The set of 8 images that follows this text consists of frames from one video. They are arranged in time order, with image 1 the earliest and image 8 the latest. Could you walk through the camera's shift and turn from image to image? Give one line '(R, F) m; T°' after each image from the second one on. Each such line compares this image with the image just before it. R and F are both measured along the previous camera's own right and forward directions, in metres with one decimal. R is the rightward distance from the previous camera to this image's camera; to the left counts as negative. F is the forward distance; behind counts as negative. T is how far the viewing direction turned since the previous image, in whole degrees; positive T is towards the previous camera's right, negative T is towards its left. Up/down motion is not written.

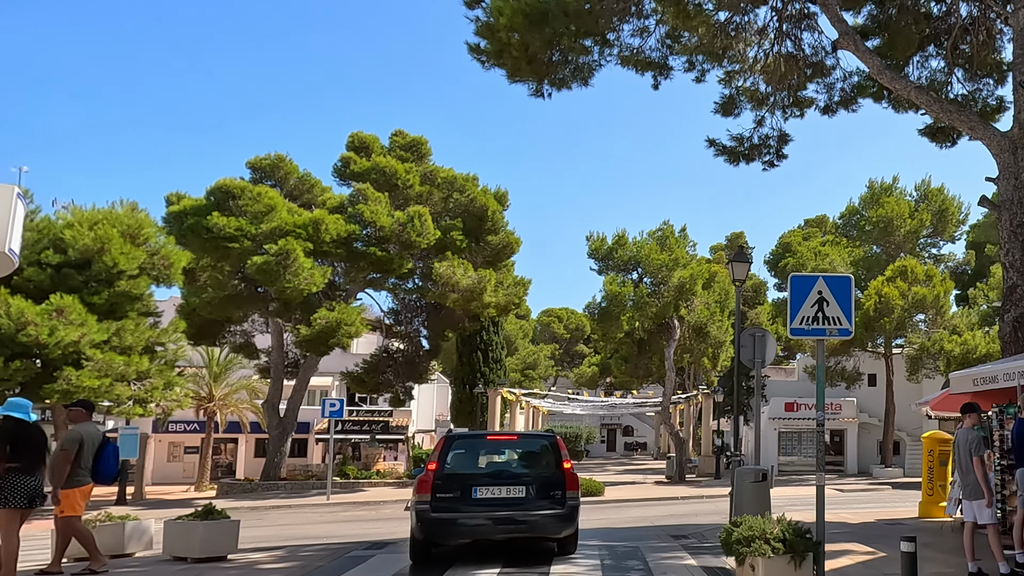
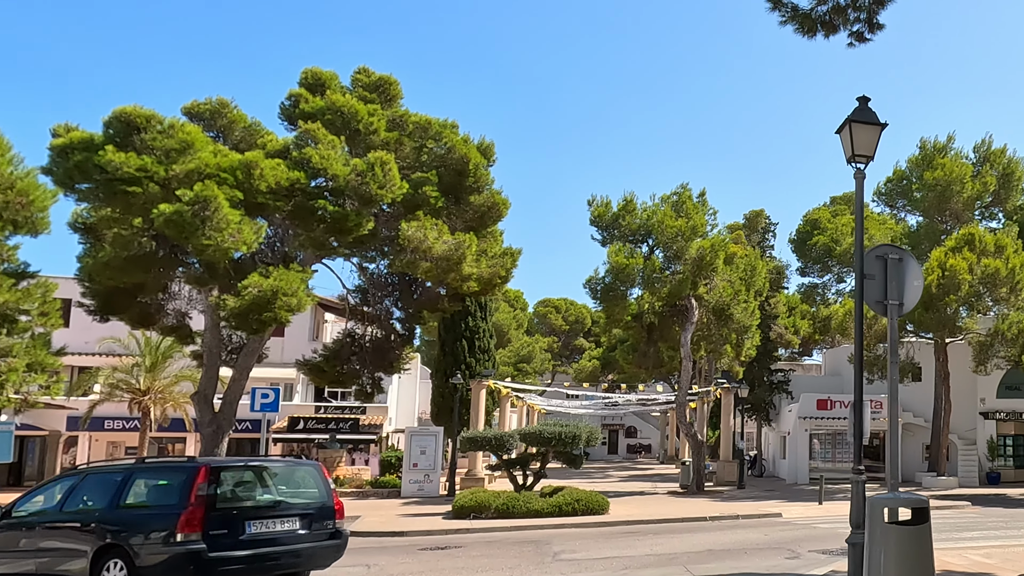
(+0.4, +5.3) m; 0°
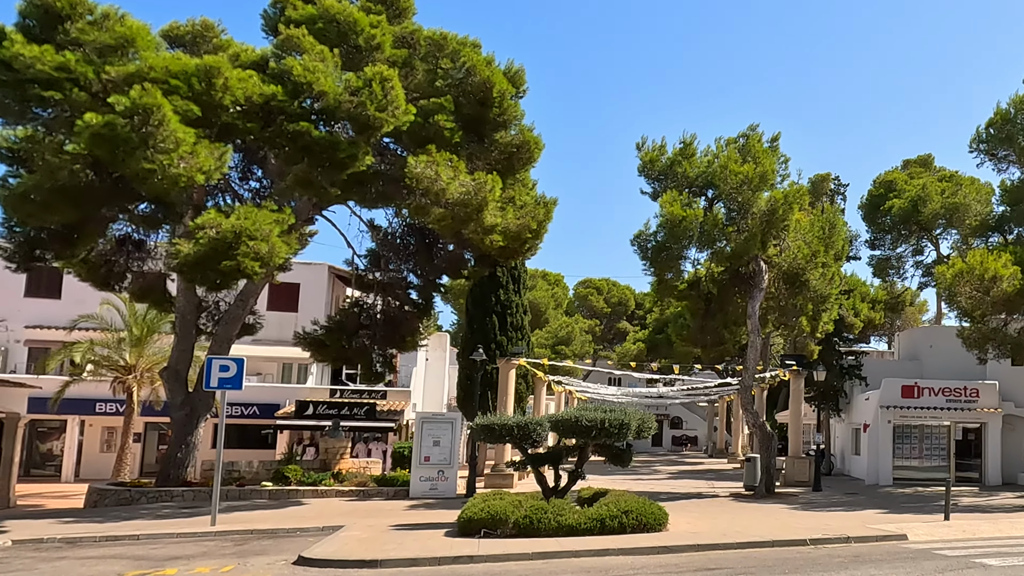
(+0.1, +4.6) m; -2°
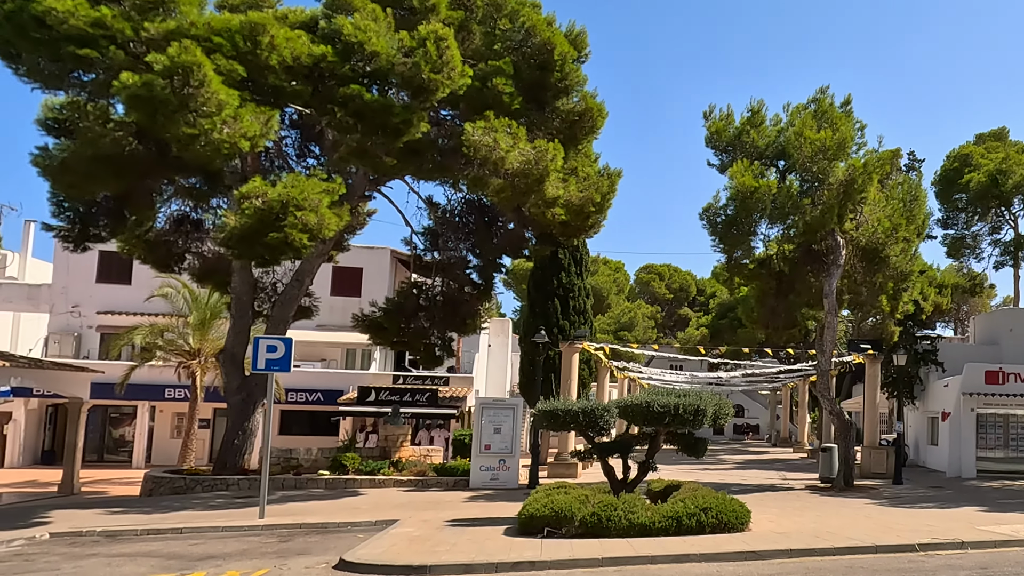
(-0.3, +1.2) m; -3°
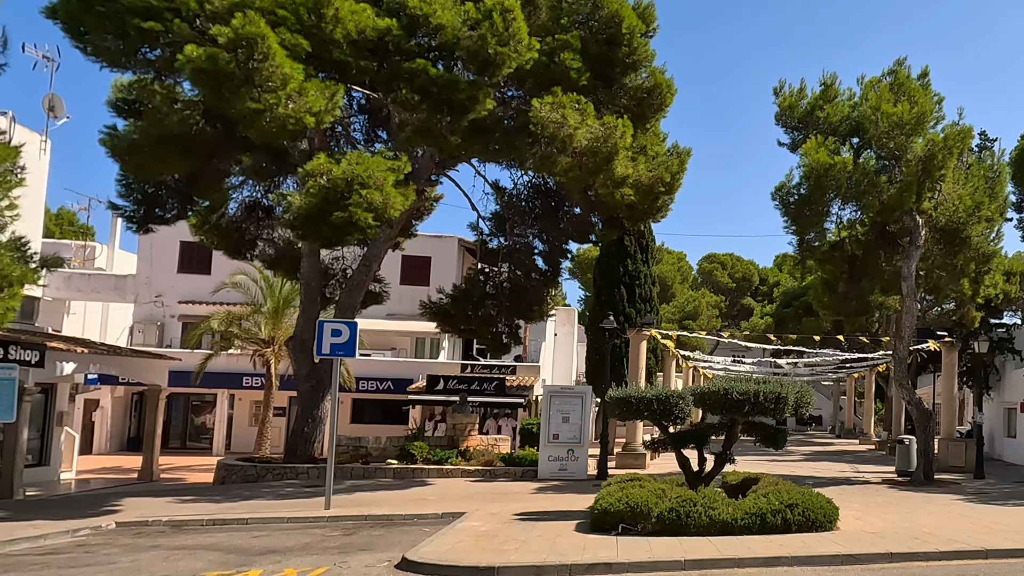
(-0.5, +0.7) m; -3°
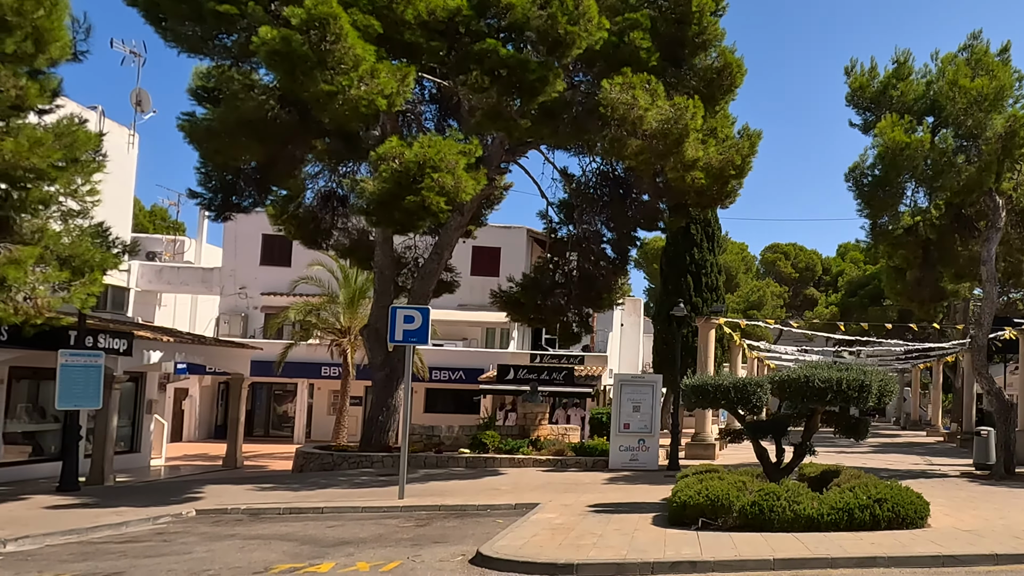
(-0.5, +0.3) m; -3°
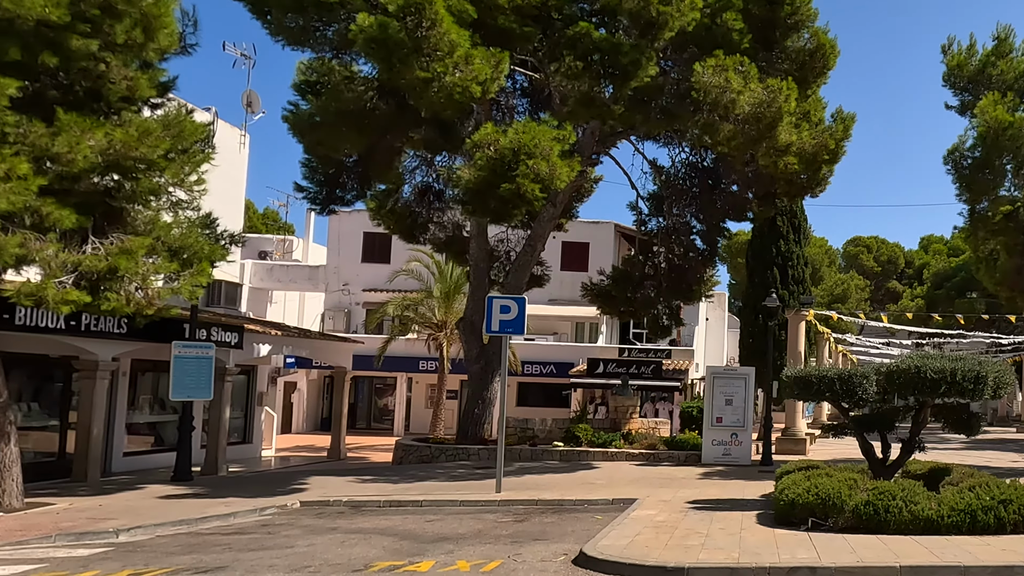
(-0.6, +0.3) m; -3°
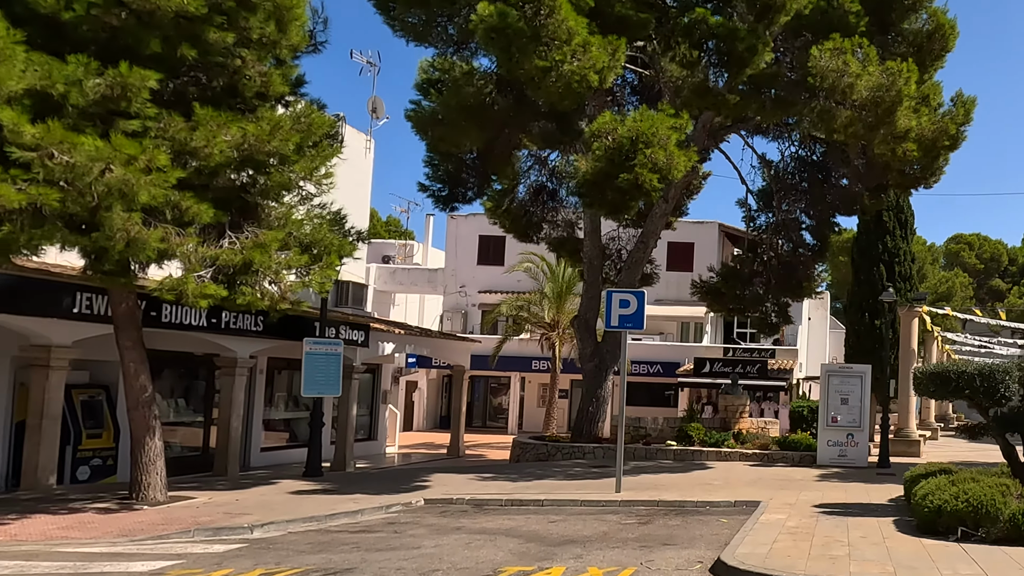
(-0.7, +0.2) m; -4°
